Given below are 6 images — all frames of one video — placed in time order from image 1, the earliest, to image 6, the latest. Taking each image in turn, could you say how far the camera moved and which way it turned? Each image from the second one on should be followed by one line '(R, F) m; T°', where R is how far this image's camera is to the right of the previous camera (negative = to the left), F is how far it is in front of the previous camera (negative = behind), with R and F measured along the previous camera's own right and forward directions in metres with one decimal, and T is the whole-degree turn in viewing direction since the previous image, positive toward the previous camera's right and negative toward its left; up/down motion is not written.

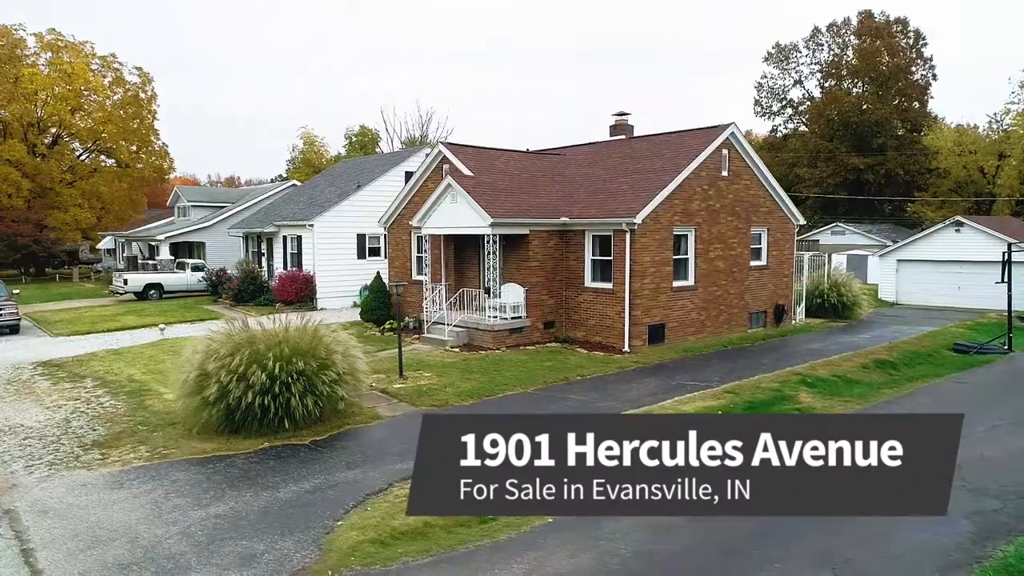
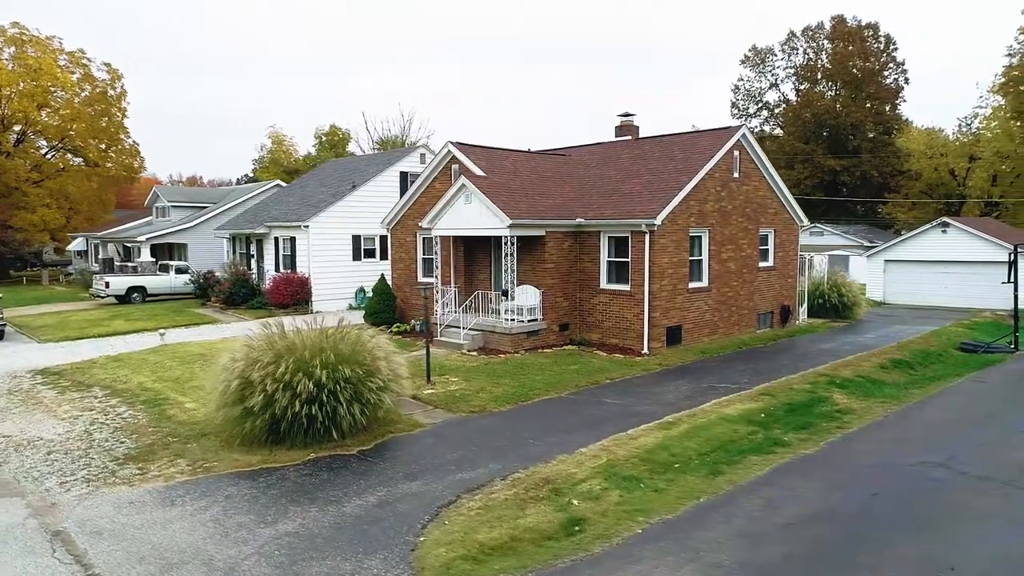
(-1.2, +0.3) m; +3°
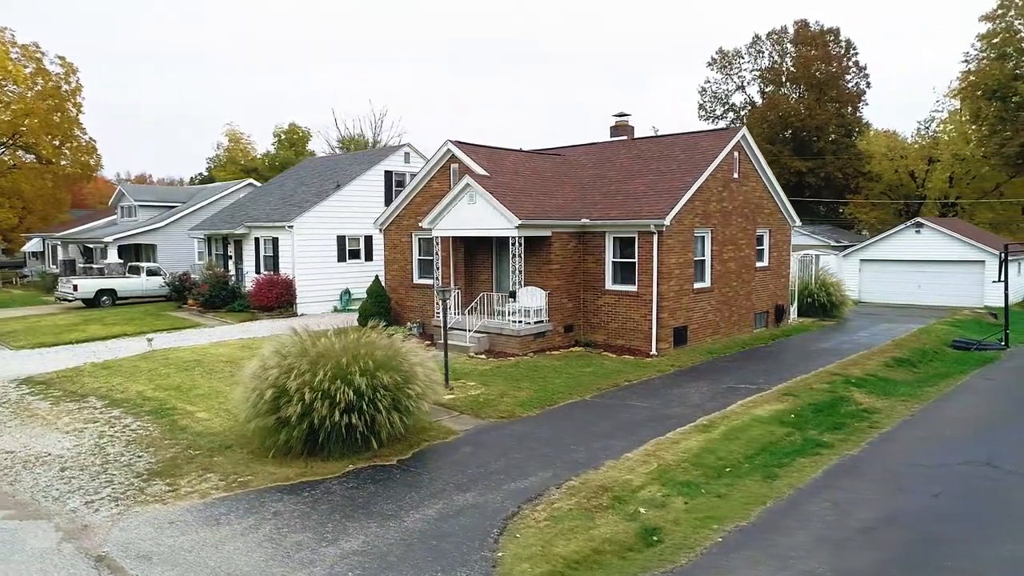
(-1.2, +0.3) m; +3°
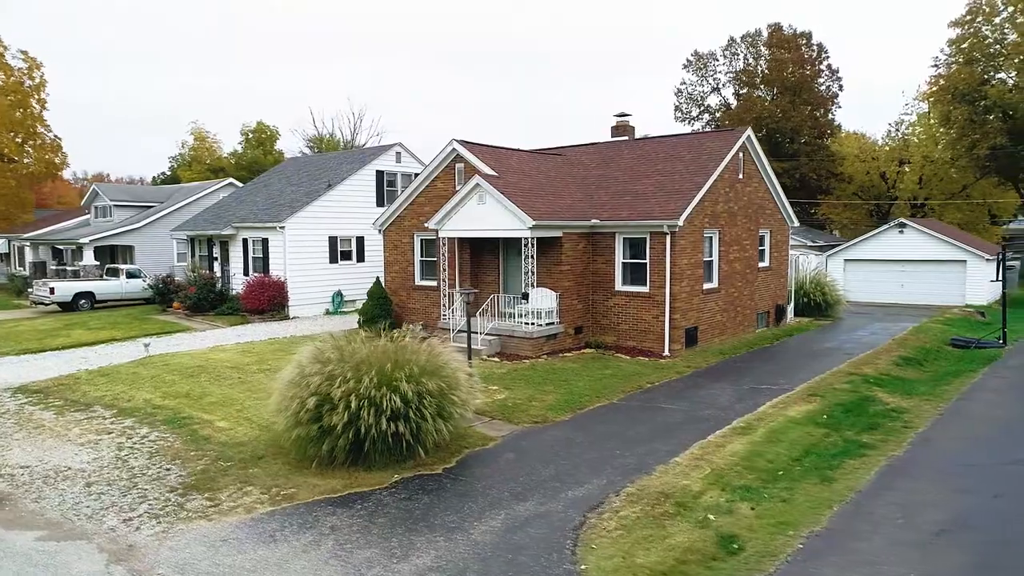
(-1.0, +0.3) m; +3°
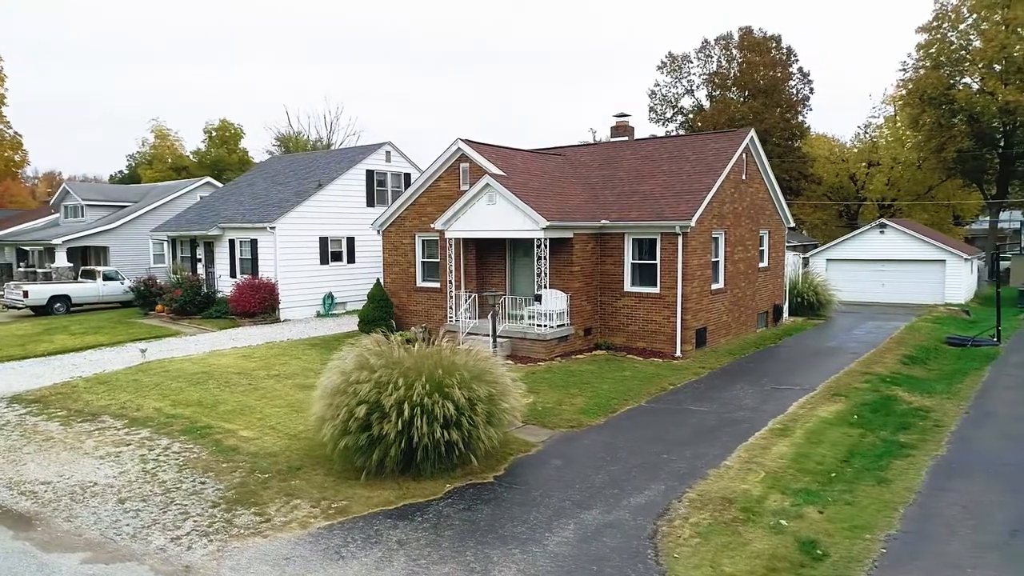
(-1.1, +0.3) m; +3°
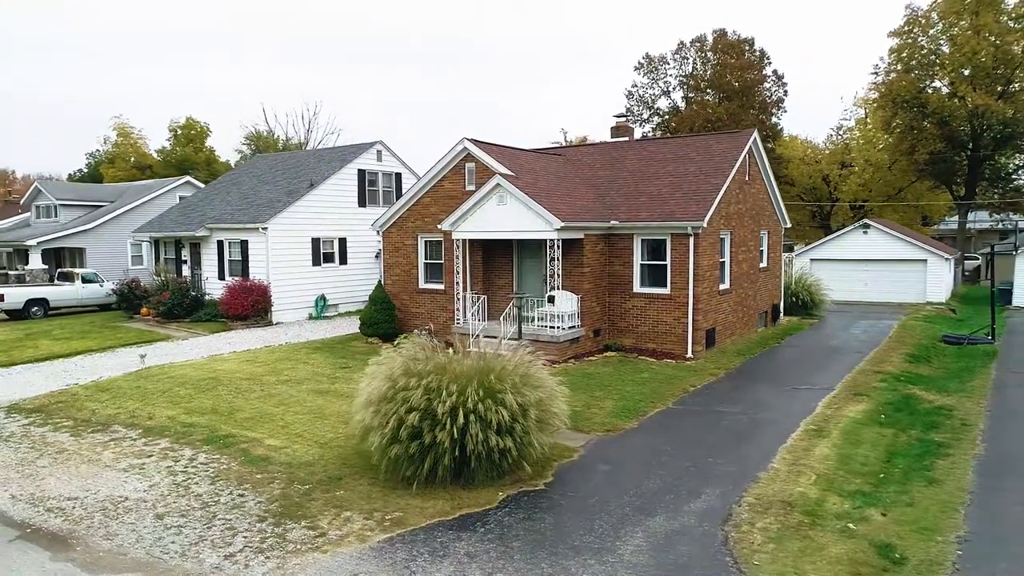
(-1.0, +0.2) m; +3°
